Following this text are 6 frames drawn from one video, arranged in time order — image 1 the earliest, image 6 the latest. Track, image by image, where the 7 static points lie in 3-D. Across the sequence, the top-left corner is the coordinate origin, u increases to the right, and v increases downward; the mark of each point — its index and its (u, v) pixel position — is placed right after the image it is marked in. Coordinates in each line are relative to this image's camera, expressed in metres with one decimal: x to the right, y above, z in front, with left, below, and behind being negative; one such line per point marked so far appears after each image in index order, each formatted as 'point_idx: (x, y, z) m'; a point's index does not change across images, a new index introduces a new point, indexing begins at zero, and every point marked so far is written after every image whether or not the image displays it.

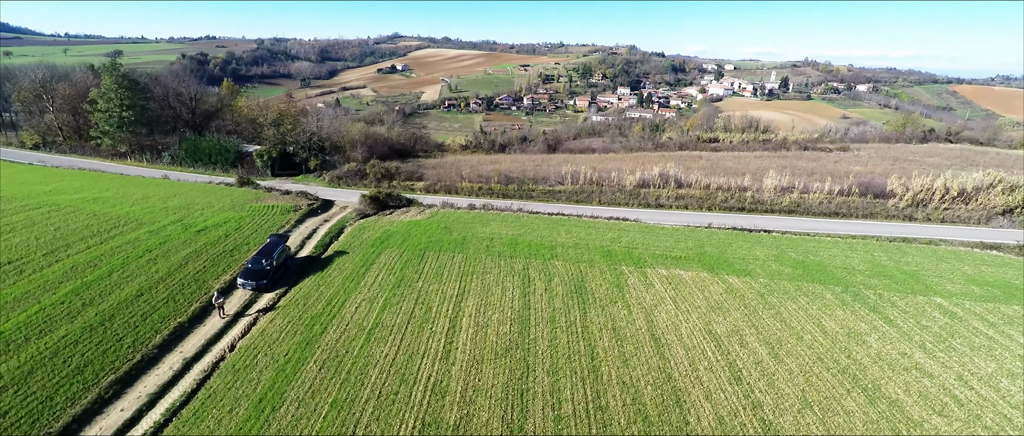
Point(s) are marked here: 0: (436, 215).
0: (-3.0, +0.1, +17.8) m
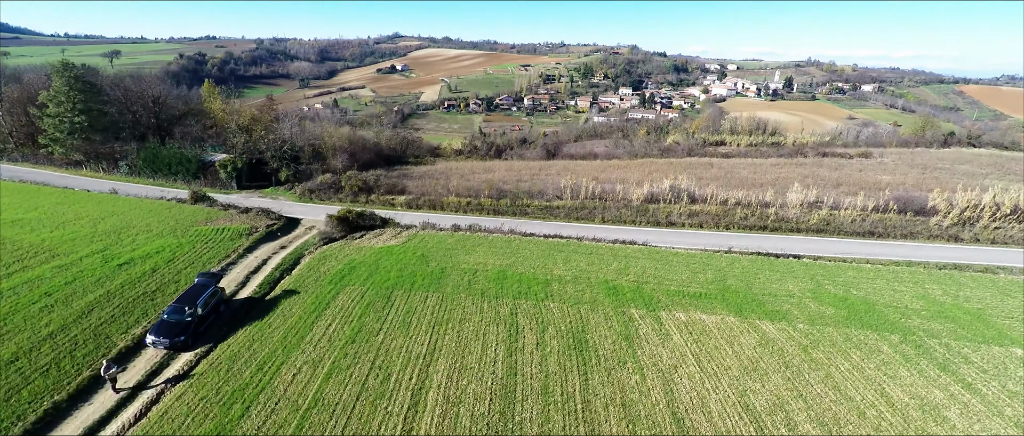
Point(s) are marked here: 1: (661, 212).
0: (-3.3, -0.7, +15.4) m
1: (+6.3, +0.2, +19.2) m
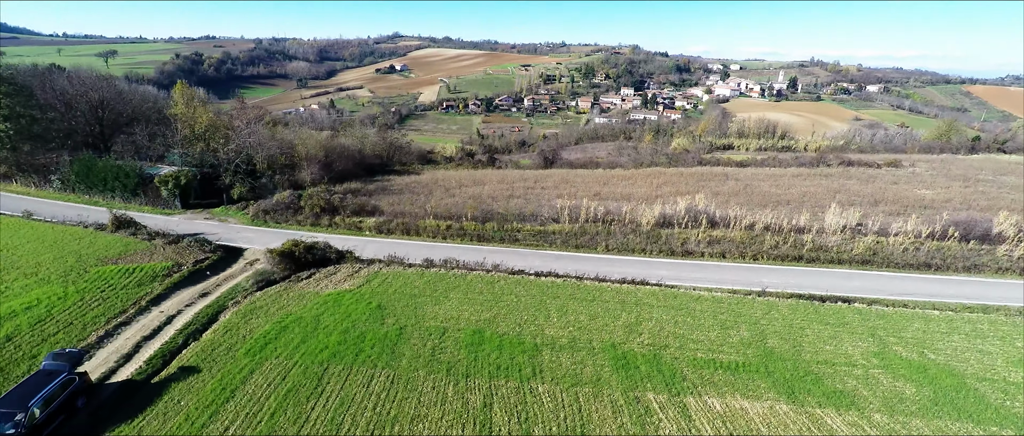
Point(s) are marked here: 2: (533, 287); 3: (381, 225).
0: (-3.8, -1.7, +12.4) m
1: (+5.8, -0.7, +16.2) m
2: (+0.6, -1.9, +12.6) m
3: (-4.9, -0.3, +17.0) m
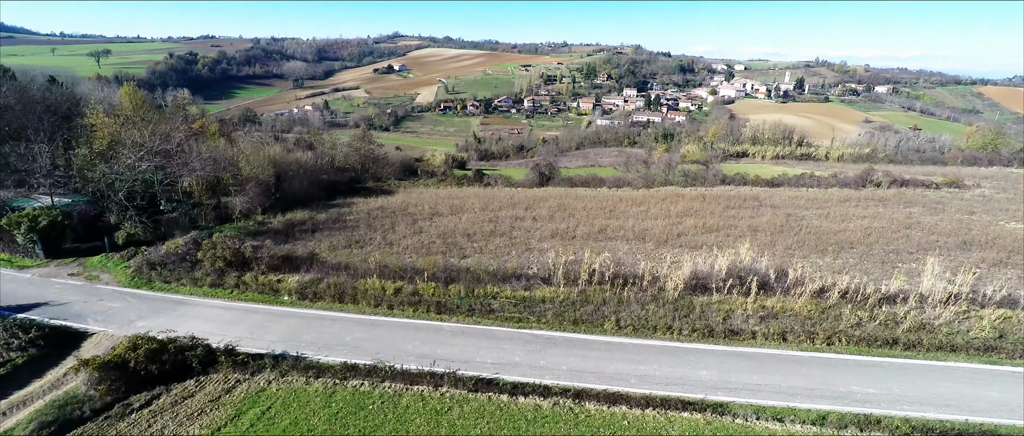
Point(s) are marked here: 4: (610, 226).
0: (-4.5, -3.3, +7.7) m
1: (+5.1, -2.4, +11.5) m
2: (-0.1, -3.5, +7.8) m
3: (-5.6, -1.8, +12.3) m
4: (+3.9, -0.2, +18.1) m
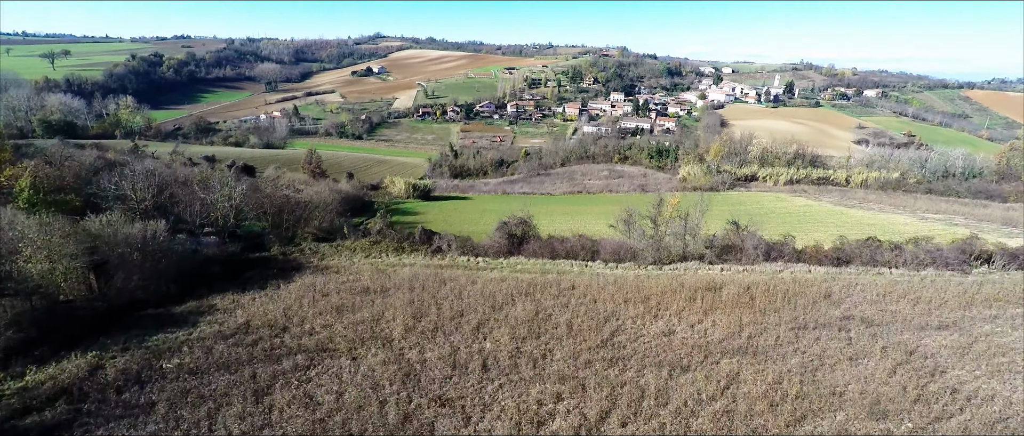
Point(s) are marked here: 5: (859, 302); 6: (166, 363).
0: (-5.8, -7.0, -0.6) m
1: (+3.7, -6.0, +3.4) m
2: (-1.4, -7.2, -0.4) m
3: (-7.0, -5.6, +3.9) m
4: (+2.3, -3.9, +10.0) m
5: (+11.3, -2.6, +14.9) m
6: (-8.8, -3.6, +11.6) m
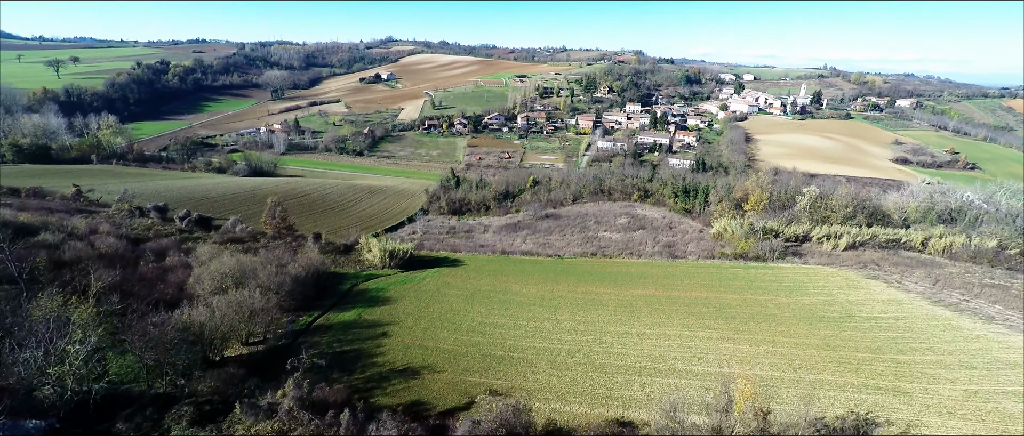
0: (-7.2, -12.7, -8.5) m
1: (+2.4, -11.8, -4.7) m
2: (-2.8, -12.9, -8.4) m
3: (-8.3, -11.3, -4.0) m
4: (+1.2, -9.7, +1.9) m
5: (+10.4, -8.5, +6.6) m
6: (-9.9, -9.3, +3.8) m
